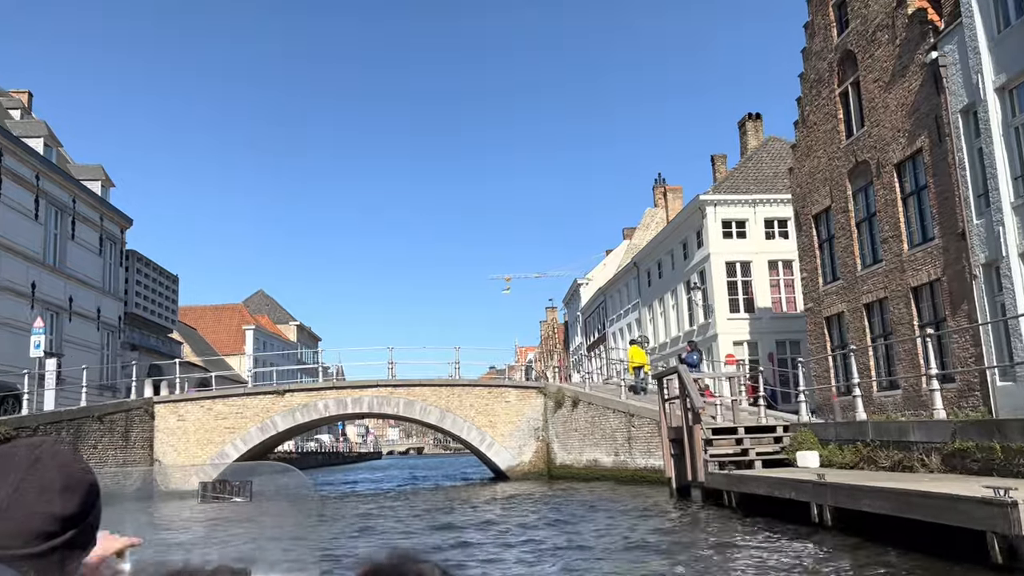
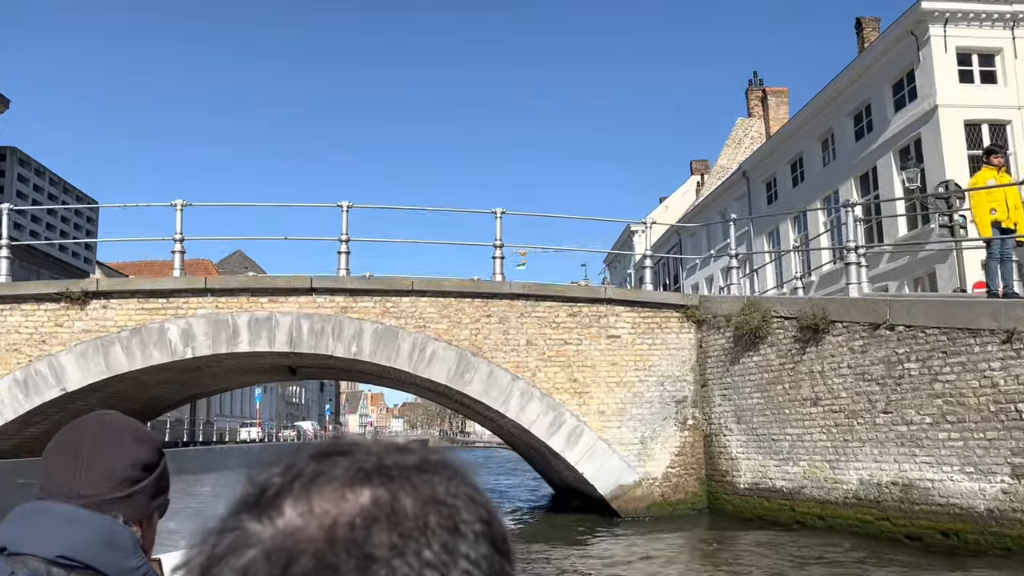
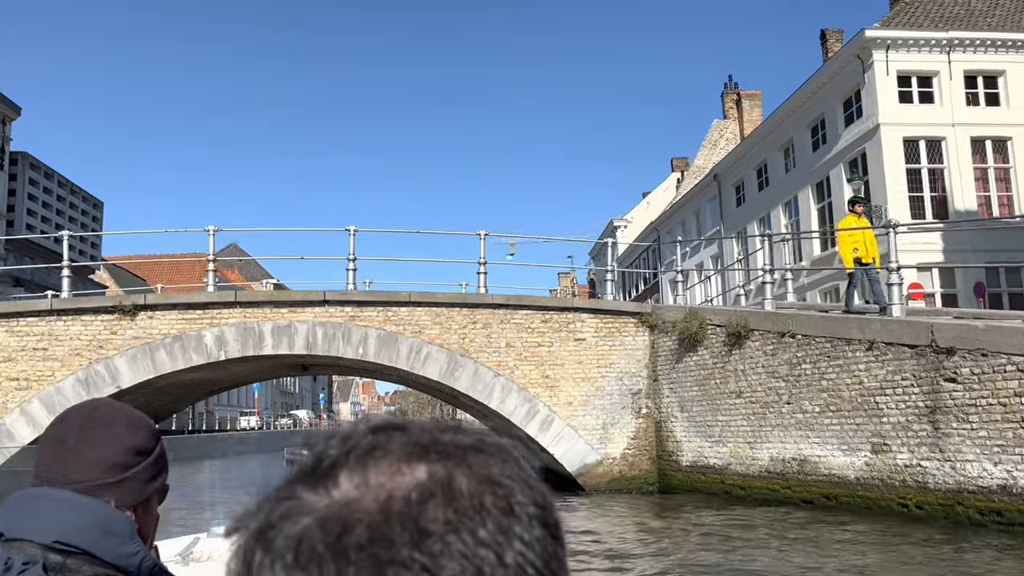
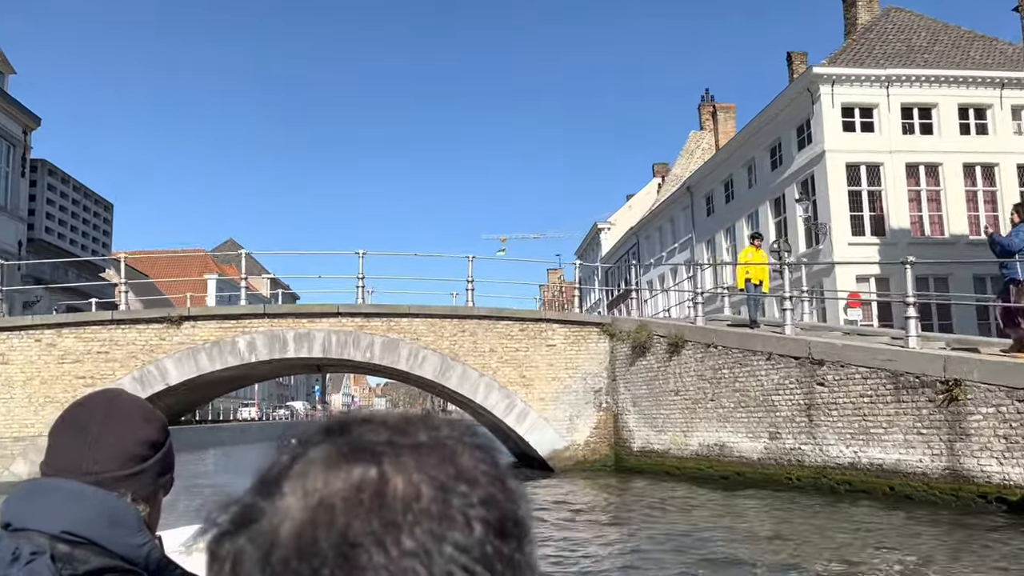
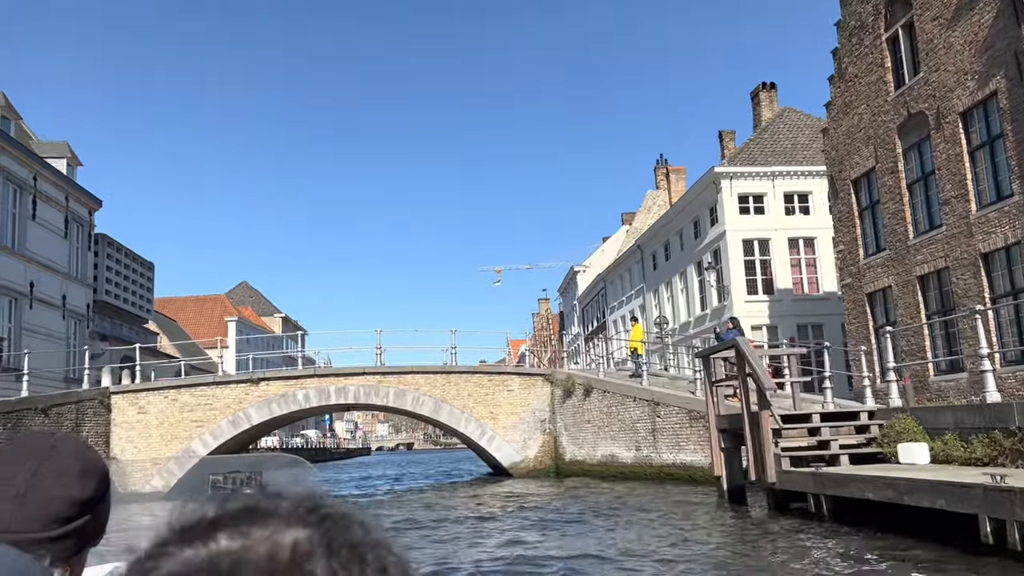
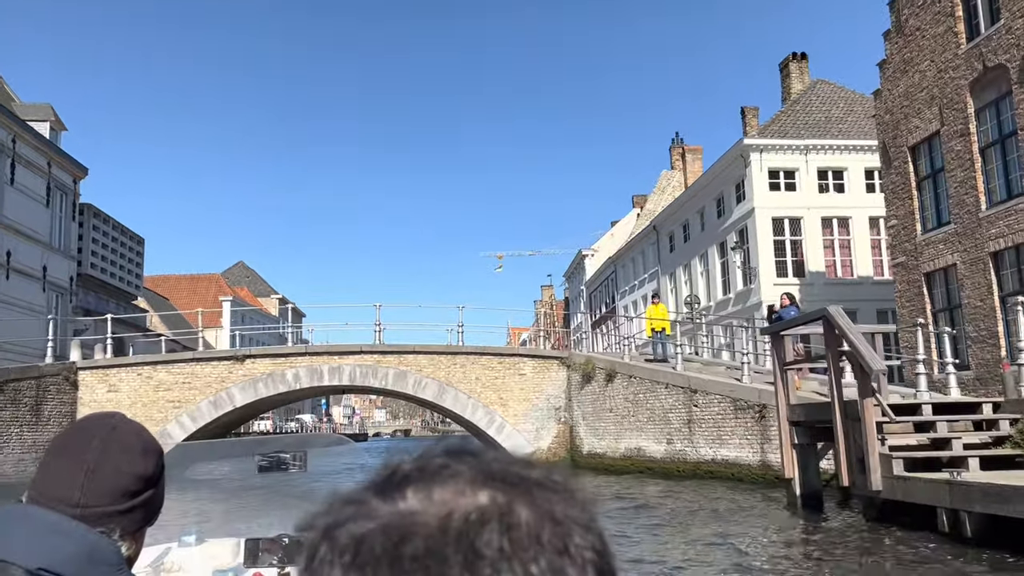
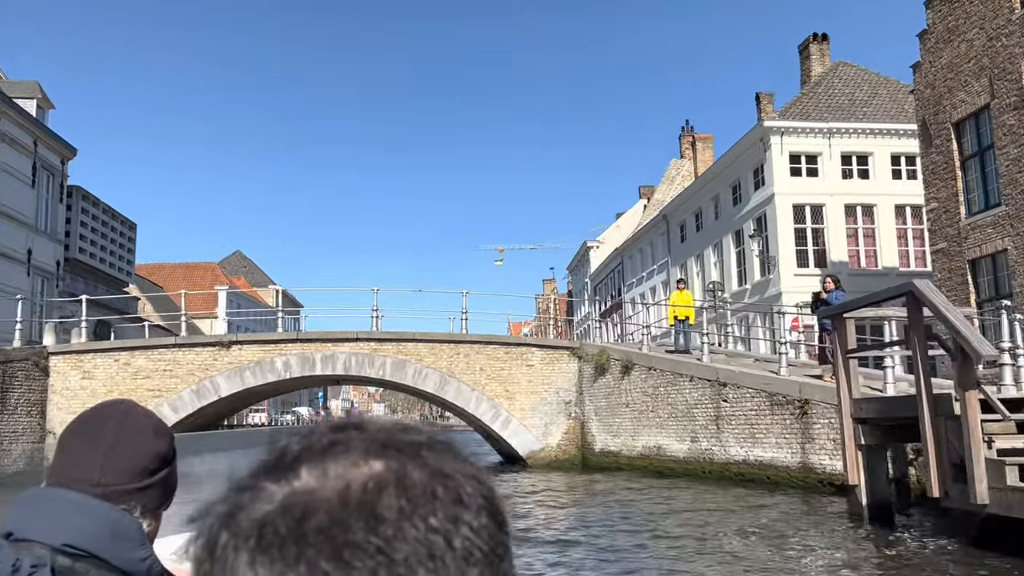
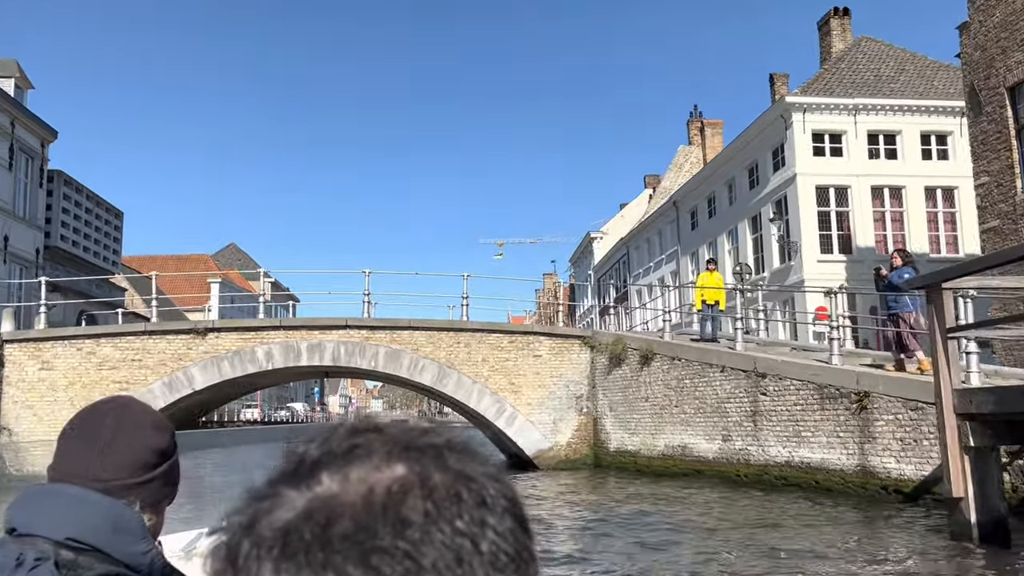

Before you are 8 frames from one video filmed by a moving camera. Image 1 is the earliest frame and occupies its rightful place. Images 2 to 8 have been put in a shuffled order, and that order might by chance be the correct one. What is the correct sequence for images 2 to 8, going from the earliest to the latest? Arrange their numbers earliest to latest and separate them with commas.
5, 6, 7, 8, 4, 3, 2
